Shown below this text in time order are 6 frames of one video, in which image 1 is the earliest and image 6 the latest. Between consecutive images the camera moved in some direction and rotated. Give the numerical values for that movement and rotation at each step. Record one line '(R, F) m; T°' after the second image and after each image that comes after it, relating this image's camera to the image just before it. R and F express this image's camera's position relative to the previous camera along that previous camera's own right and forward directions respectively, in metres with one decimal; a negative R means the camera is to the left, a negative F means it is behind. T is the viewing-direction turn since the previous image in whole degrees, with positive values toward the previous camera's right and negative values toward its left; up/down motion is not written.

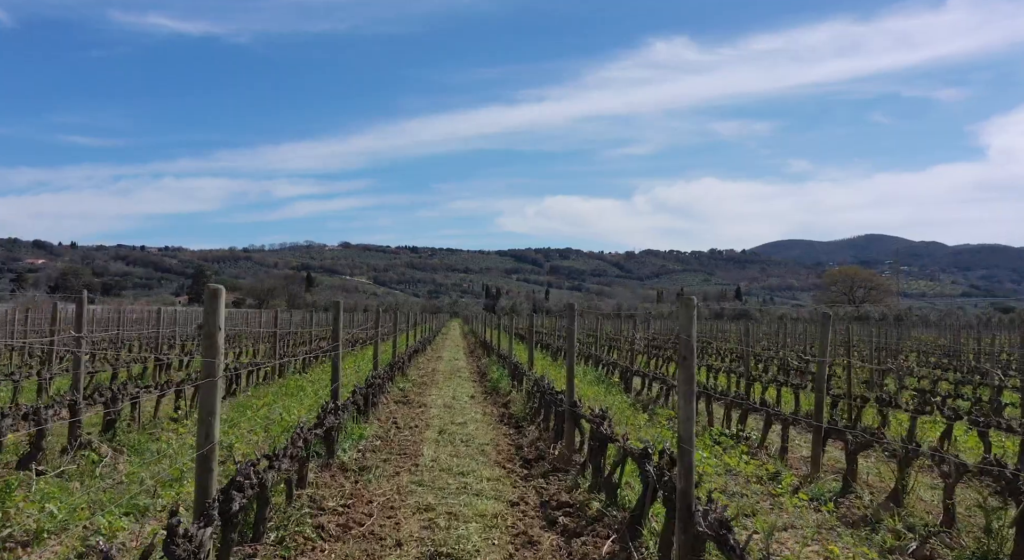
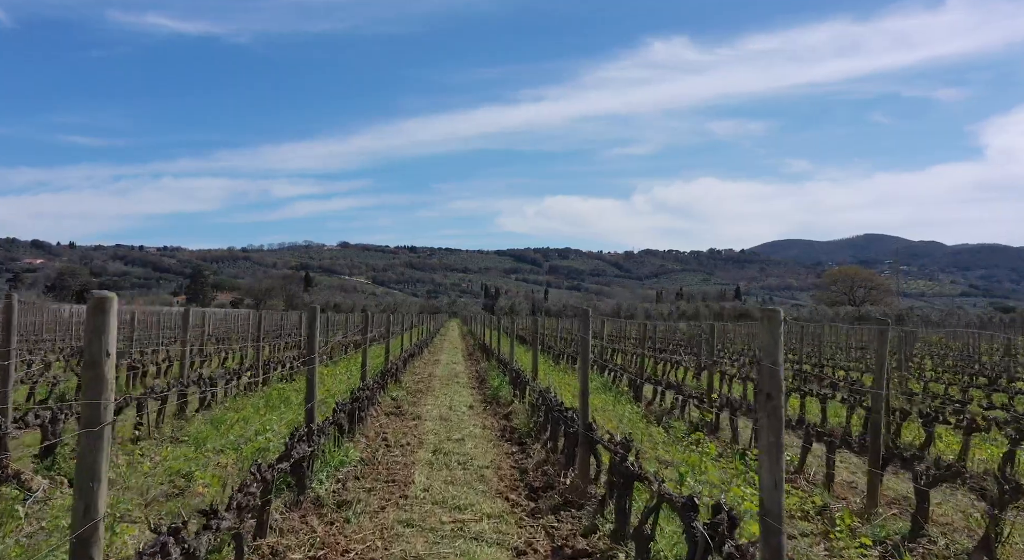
(0.0, +0.8) m; 0°
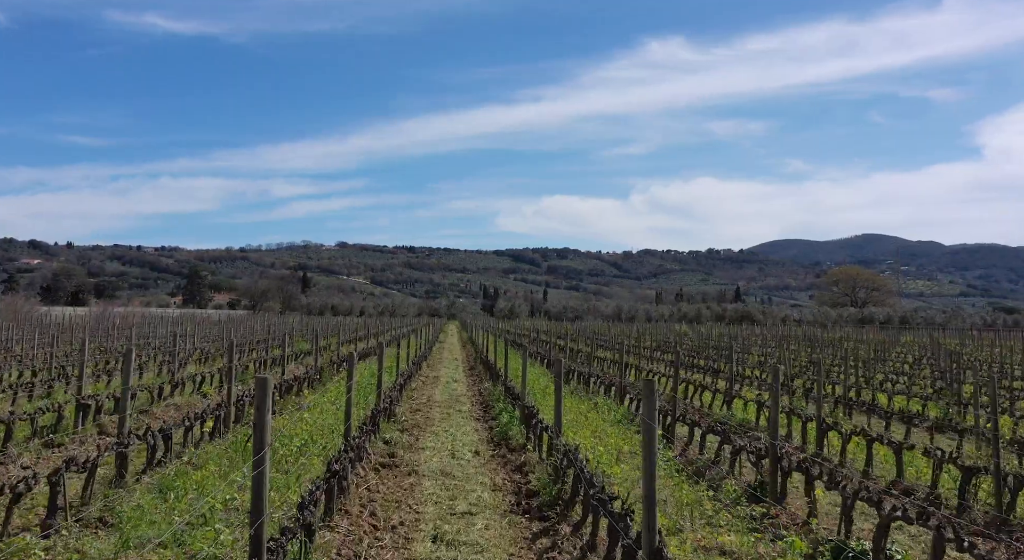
(-0.2, +1.4) m; 0°
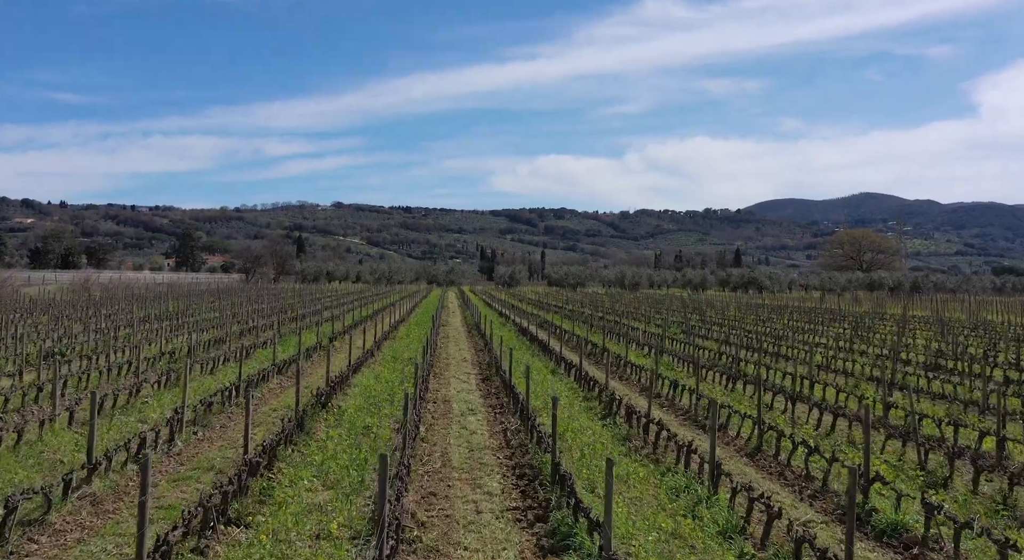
(-0.6, +3.4) m; 0°
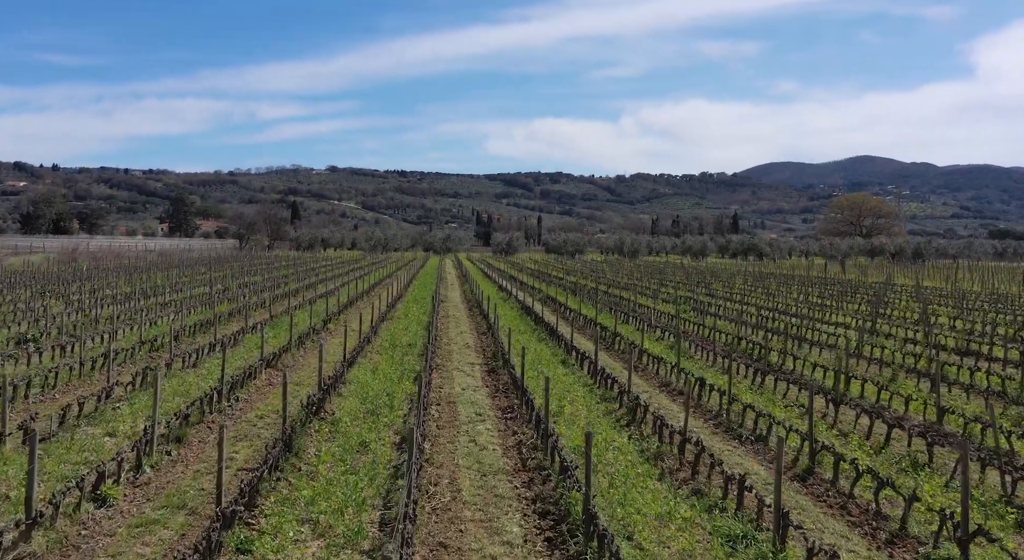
(-0.3, +1.5) m; 0°
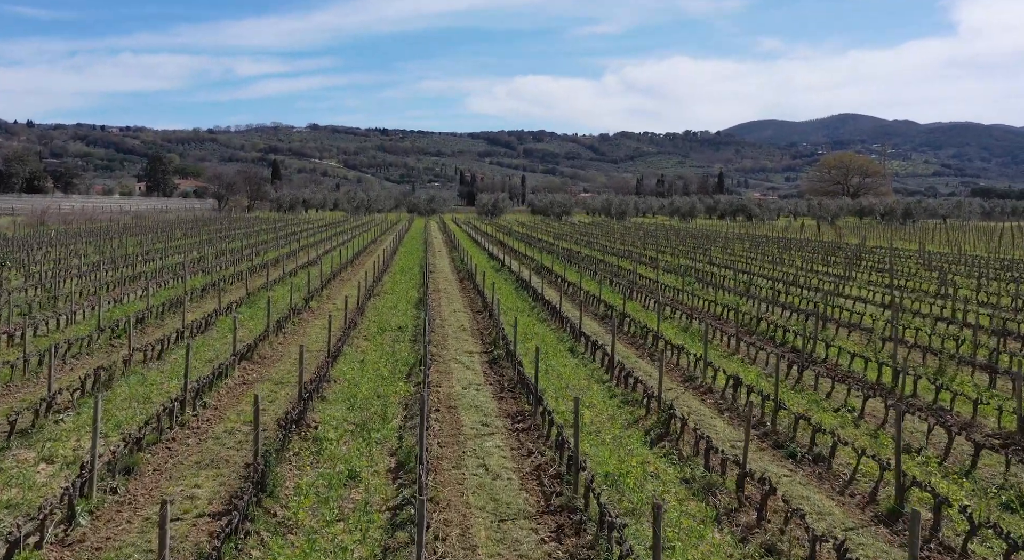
(-0.4, +2.0) m; +1°
